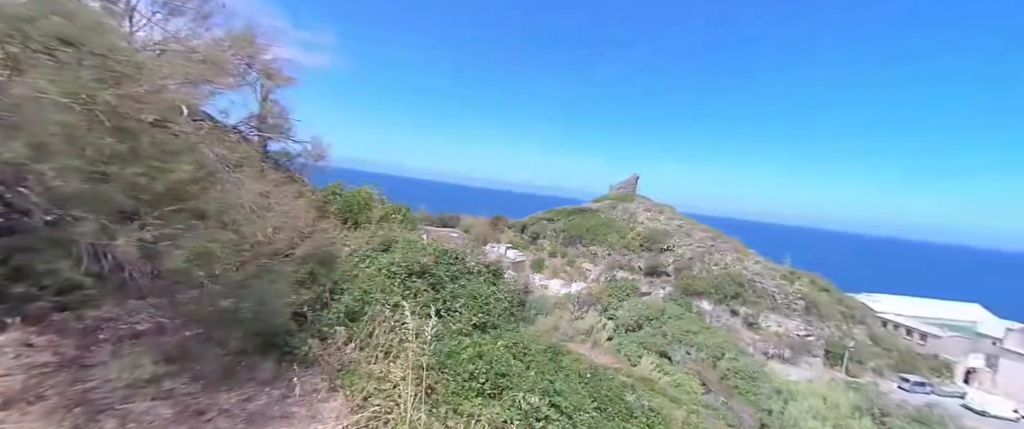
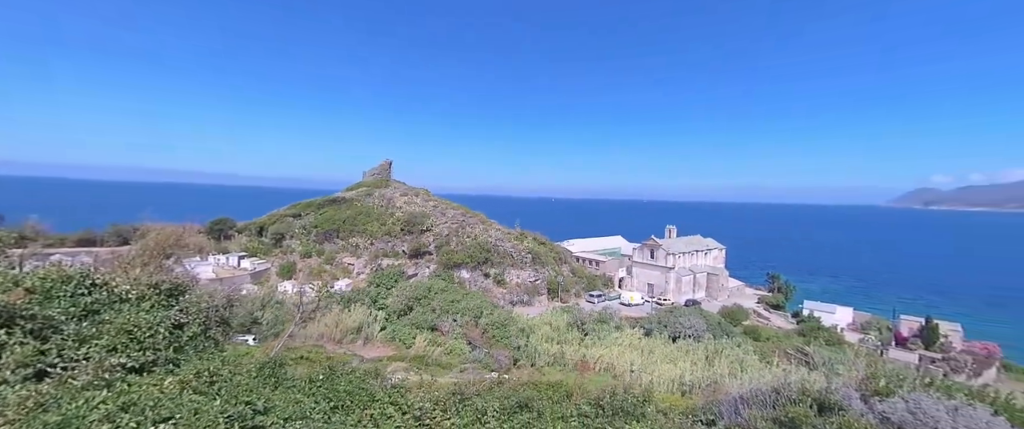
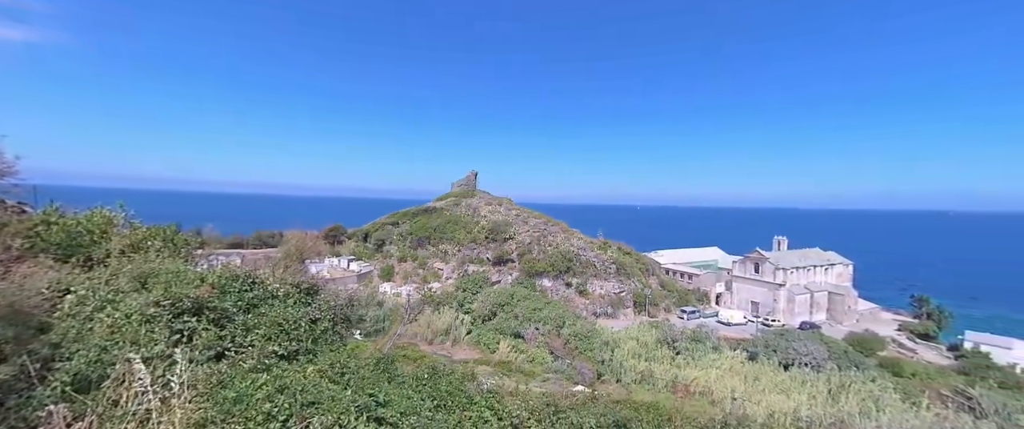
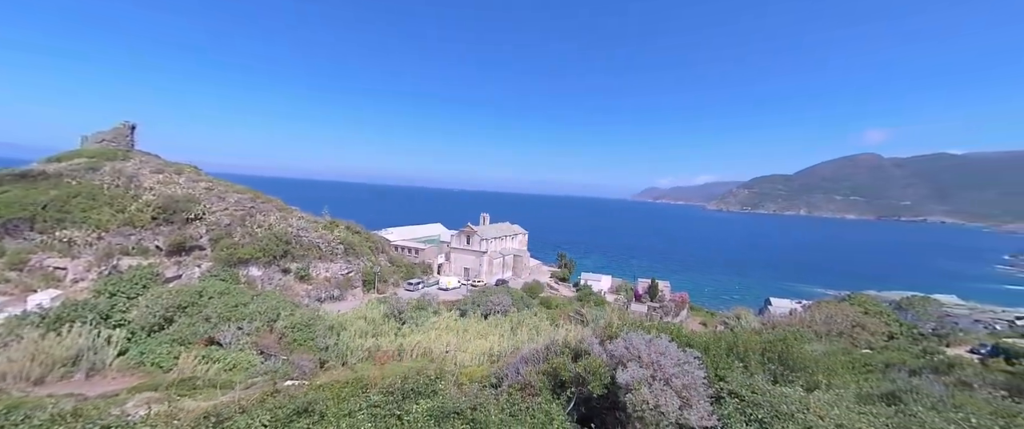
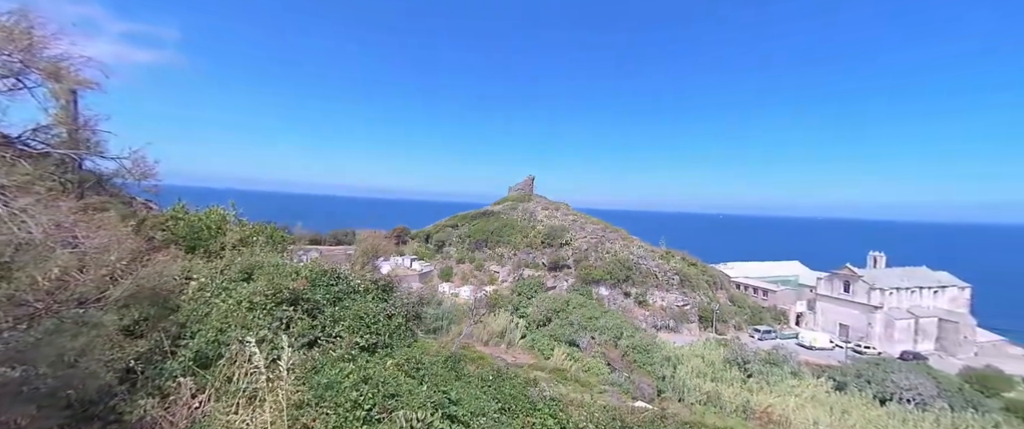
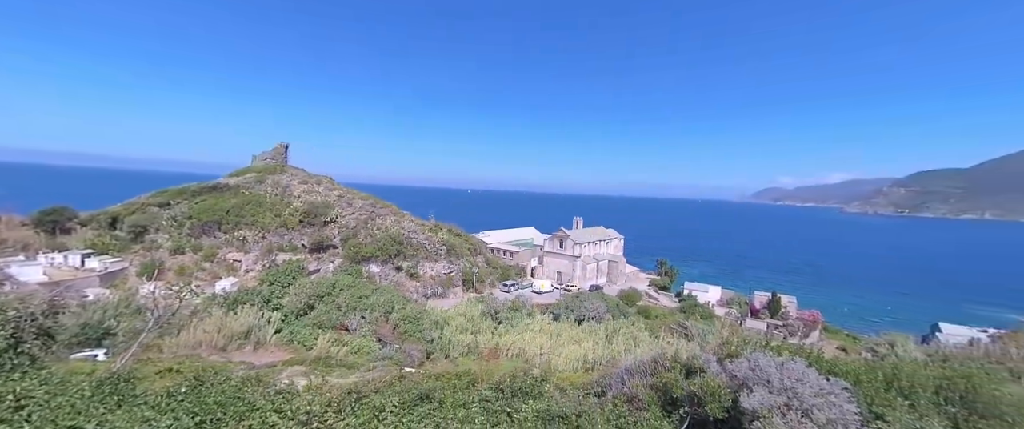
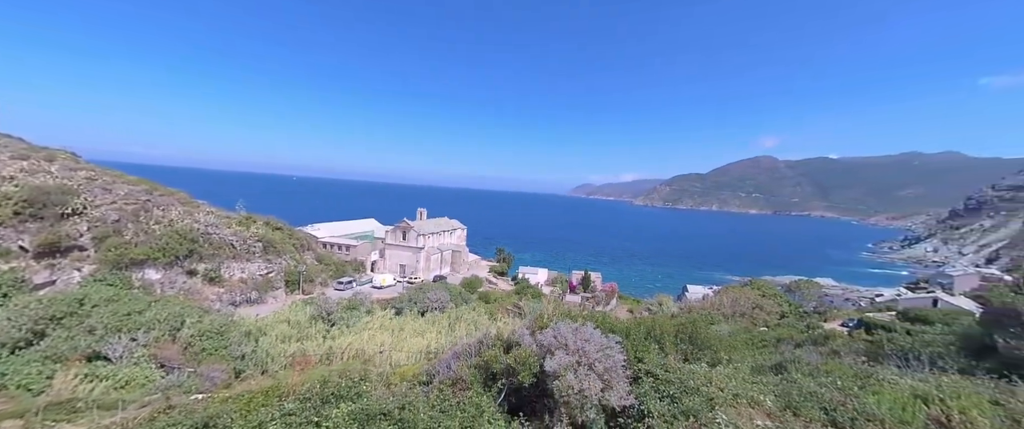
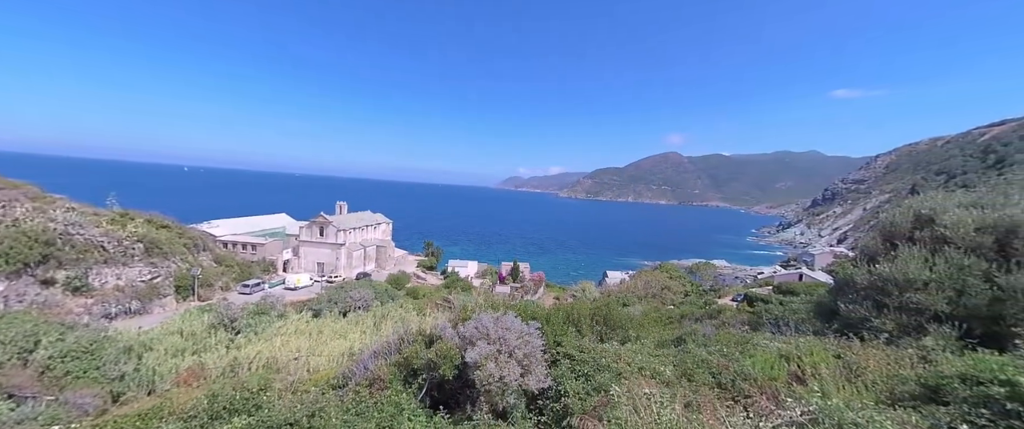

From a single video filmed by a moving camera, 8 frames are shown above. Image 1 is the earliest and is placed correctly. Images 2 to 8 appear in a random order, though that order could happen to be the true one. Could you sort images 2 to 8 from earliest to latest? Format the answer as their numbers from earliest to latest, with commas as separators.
5, 3, 2, 6, 4, 7, 8
